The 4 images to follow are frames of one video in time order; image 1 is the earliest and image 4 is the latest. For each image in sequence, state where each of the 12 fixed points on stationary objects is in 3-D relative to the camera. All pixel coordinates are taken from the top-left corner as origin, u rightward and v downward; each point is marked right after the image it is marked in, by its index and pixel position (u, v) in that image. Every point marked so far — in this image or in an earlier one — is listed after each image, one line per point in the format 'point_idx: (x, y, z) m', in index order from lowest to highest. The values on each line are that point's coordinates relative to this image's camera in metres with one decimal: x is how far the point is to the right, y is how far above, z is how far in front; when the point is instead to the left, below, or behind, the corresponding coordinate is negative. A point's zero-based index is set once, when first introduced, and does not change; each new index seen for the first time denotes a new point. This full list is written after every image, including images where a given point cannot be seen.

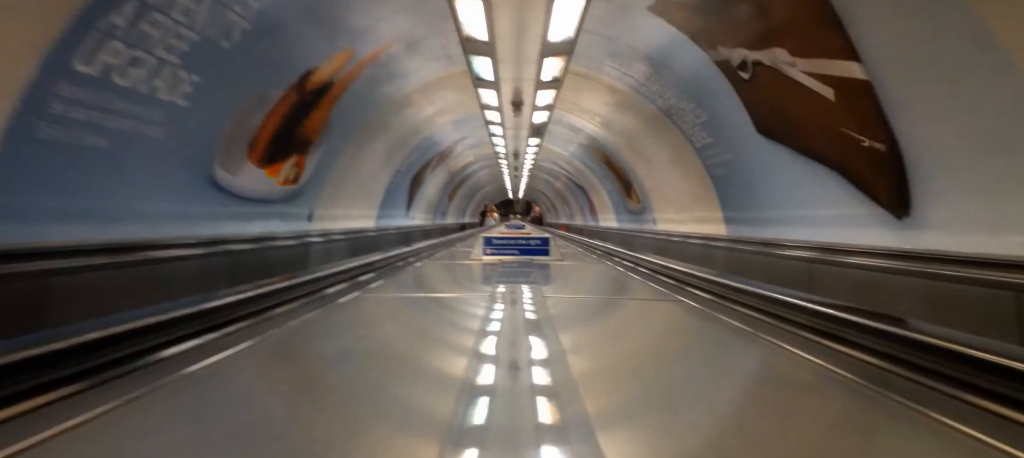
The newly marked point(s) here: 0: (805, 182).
0: (+3.8, +0.6, +4.7) m
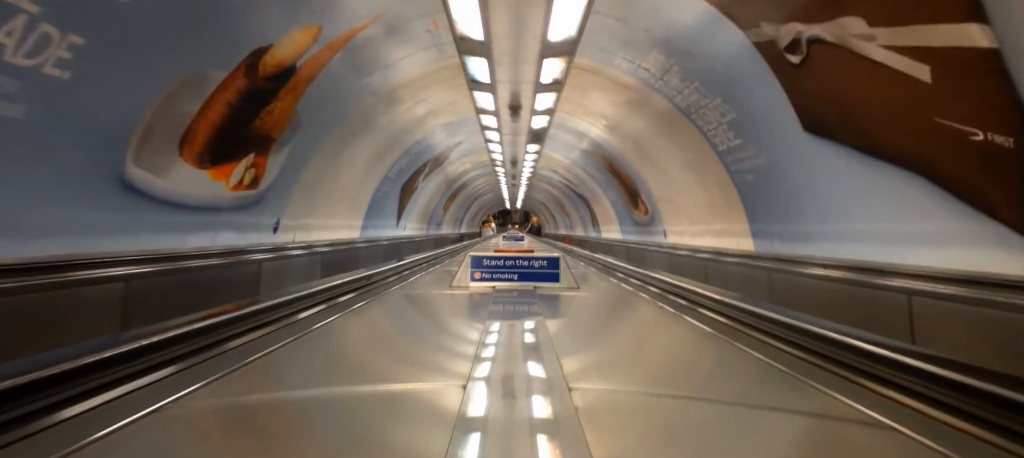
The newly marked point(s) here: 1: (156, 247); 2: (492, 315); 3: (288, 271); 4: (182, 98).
0: (+3.8, +0.4, +3.9) m
1: (-3.8, -0.2, +3.9) m
2: (-0.2, -1.1, +4.6) m
3: (-3.8, -0.7, +6.2) m
4: (-3.1, +1.2, +3.4) m
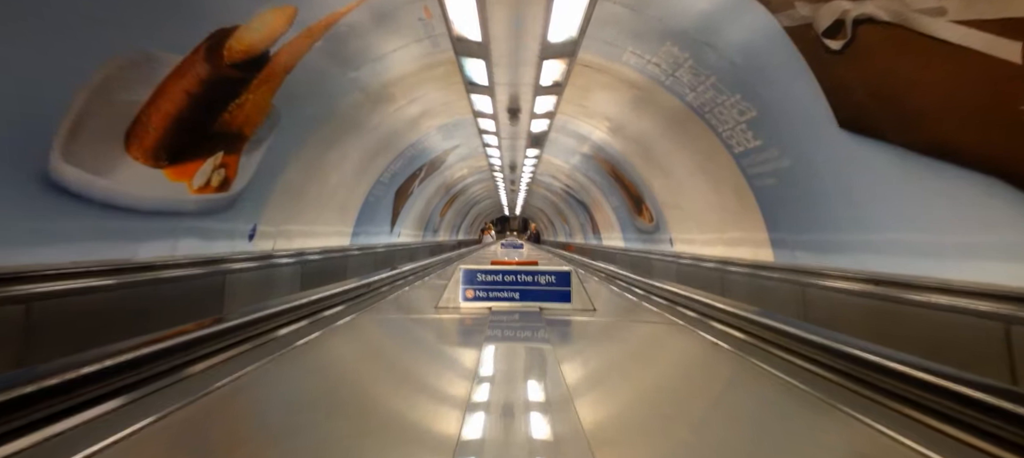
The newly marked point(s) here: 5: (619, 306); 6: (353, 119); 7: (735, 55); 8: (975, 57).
0: (+3.8, +0.4, +3.4) m
1: (-3.8, -0.3, +3.4) m
2: (-0.2, -1.2, +4.1) m
3: (-3.8, -0.8, +5.6) m
4: (-3.1, +1.2, +2.9) m
5: (+1.9, -1.4, +6.4) m
6: (-2.9, +2.0, +6.6) m
7: (+2.7, +2.1, +4.4) m
8: (+3.2, +1.2, +2.5) m
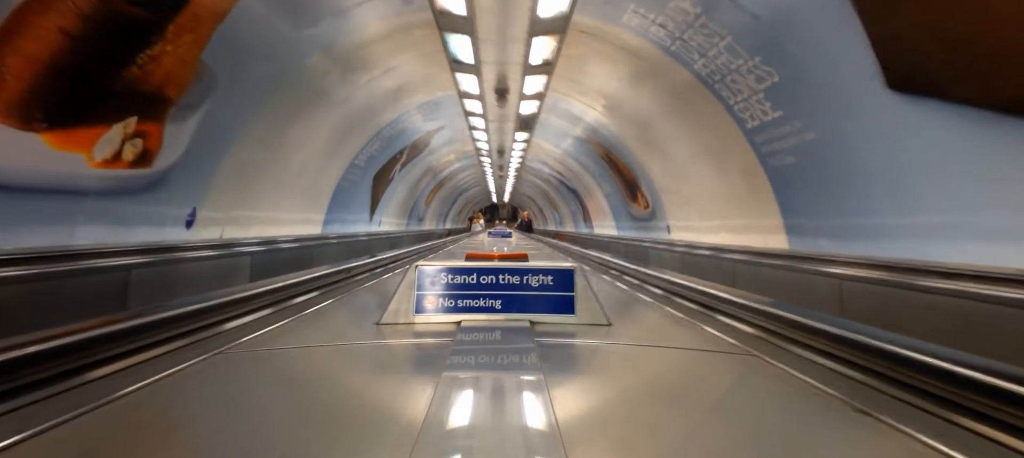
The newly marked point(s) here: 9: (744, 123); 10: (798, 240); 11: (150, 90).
0: (+3.7, +0.5, +2.8) m
1: (-4.0, -0.1, +2.6) m
2: (-0.4, -1.0, +3.4) m
3: (-4.0, -0.6, +4.8) m
4: (-3.2, +1.3, +2.1) m
5: (+1.7, -1.1, +5.8) m
6: (-3.1, +2.2, +5.7) m
7: (+2.5, +2.2, +3.7) m
8: (+3.1, +1.3, +1.8) m
9: (+3.4, +1.5, +5.2) m
10: (+4.1, -0.2, +5.2) m
11: (-3.5, +1.3, +3.5) m
